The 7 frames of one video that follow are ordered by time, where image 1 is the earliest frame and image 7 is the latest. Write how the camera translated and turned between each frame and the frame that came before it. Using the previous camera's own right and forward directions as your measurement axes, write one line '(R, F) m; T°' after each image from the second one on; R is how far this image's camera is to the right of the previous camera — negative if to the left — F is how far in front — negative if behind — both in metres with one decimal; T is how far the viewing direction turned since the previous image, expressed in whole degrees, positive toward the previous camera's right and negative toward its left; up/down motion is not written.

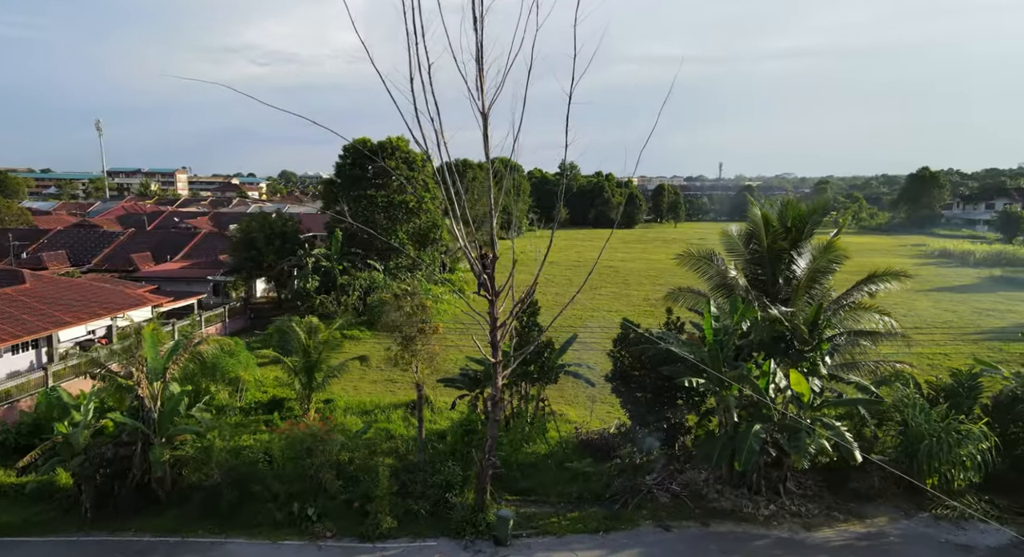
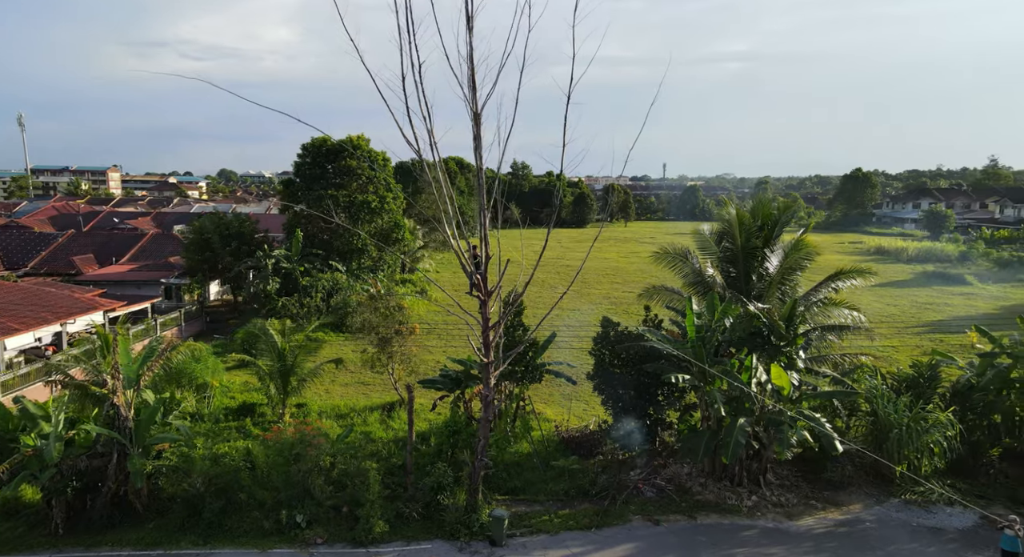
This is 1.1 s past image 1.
(-0.5, 0.0) m; +4°
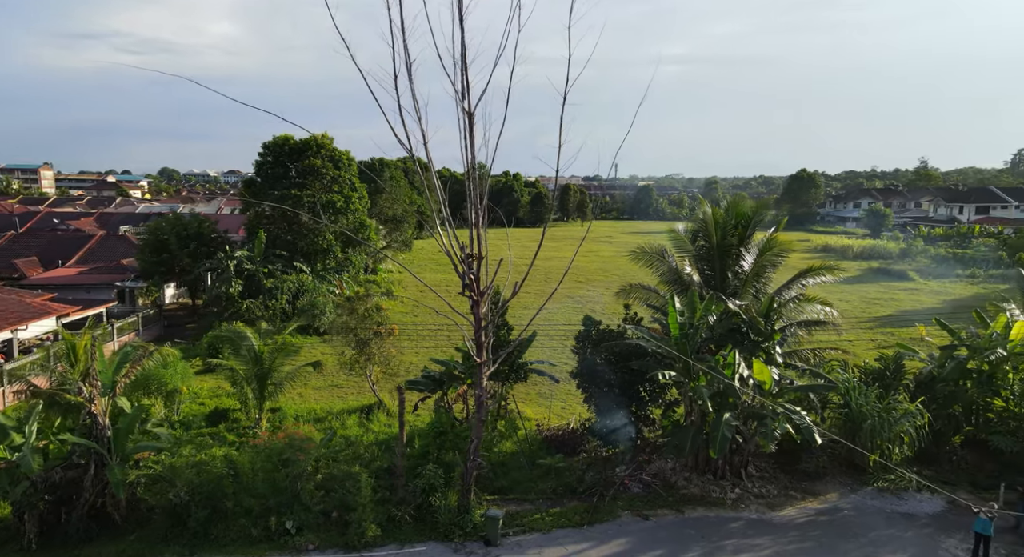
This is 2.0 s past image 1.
(-0.4, 0.0) m; +4°
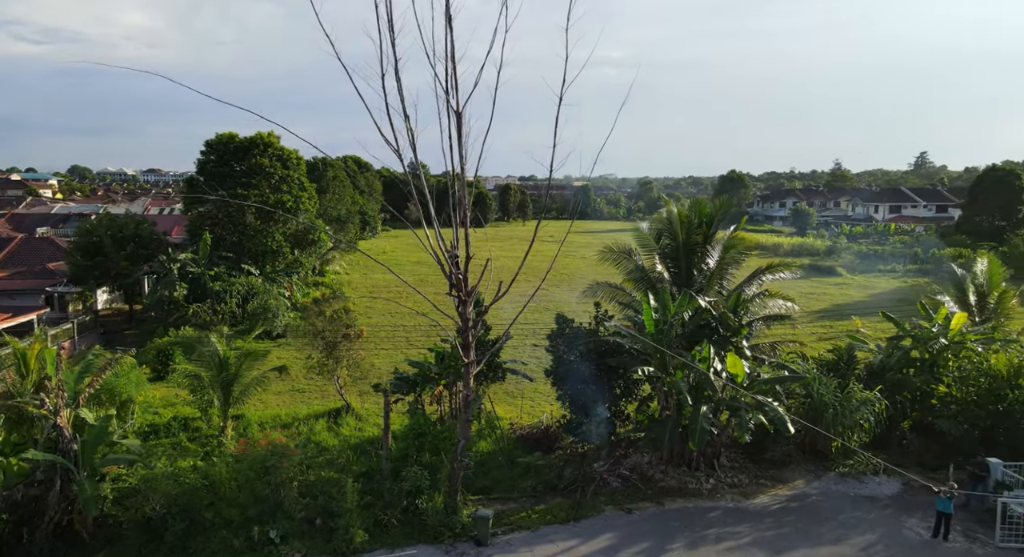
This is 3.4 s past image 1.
(-0.5, 0.0) m; +5°
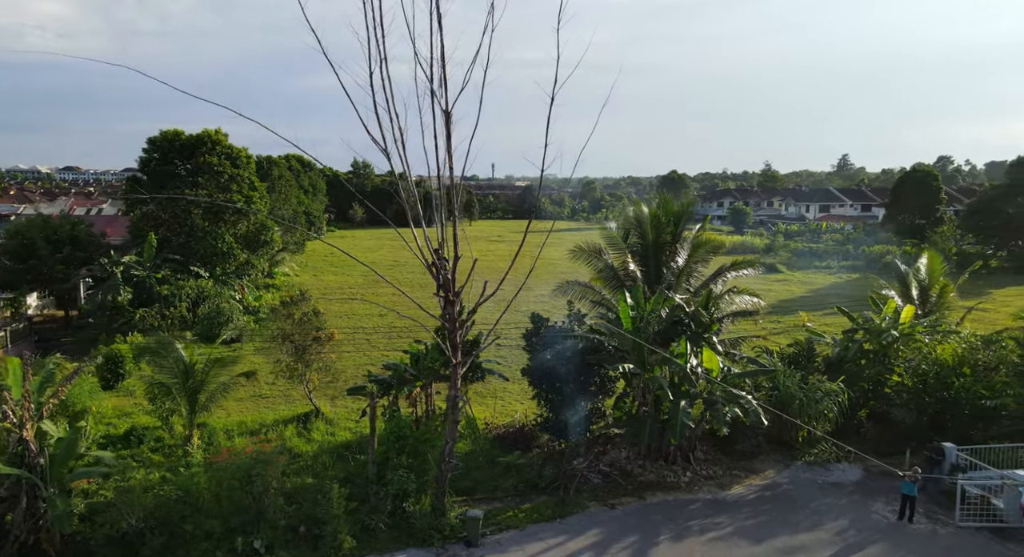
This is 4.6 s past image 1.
(-0.5, 0.0) m; +5°
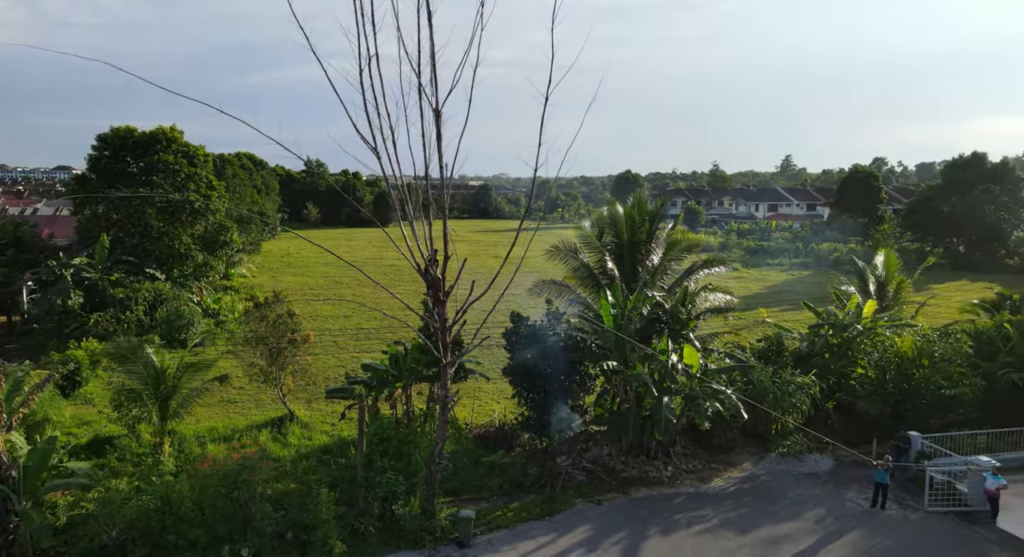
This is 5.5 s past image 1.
(-0.4, 0.0) m; +4°
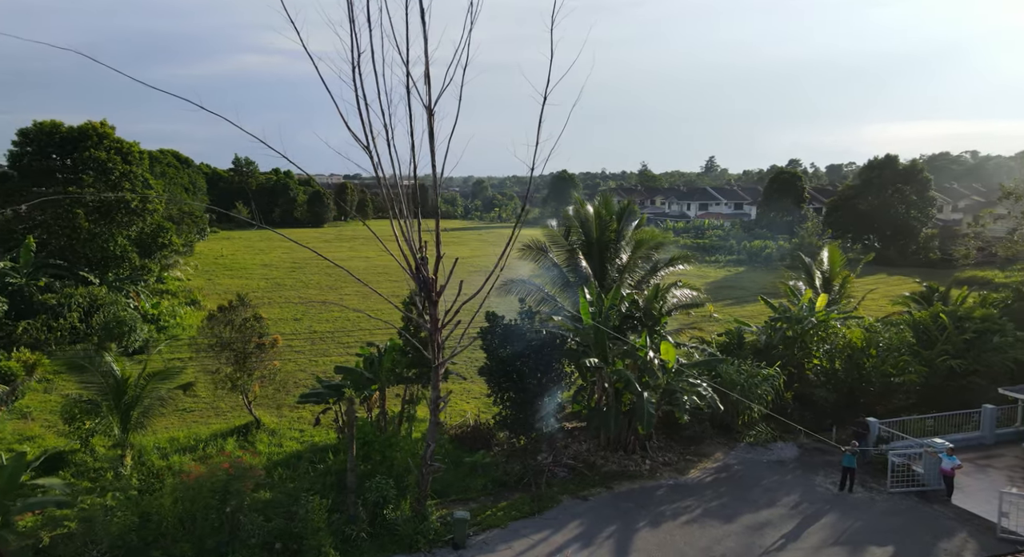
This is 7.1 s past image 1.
(-0.6, 0.0) m; +6°
